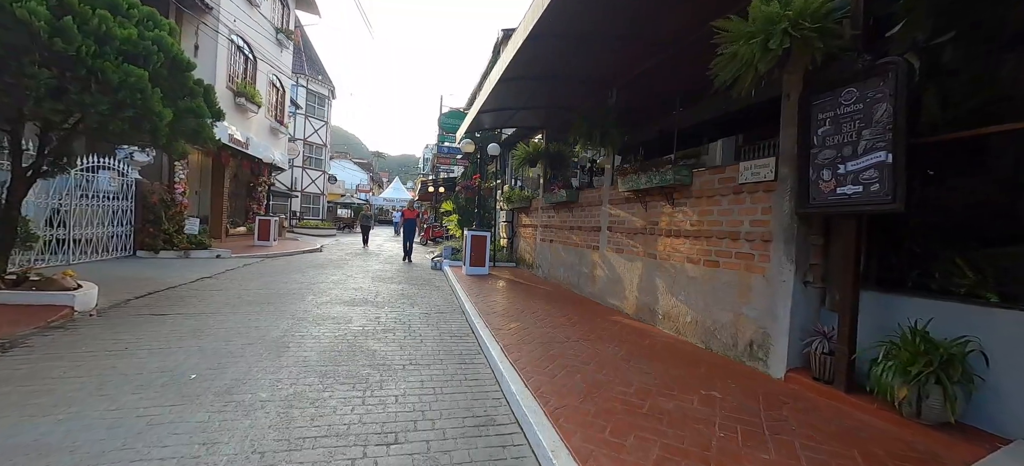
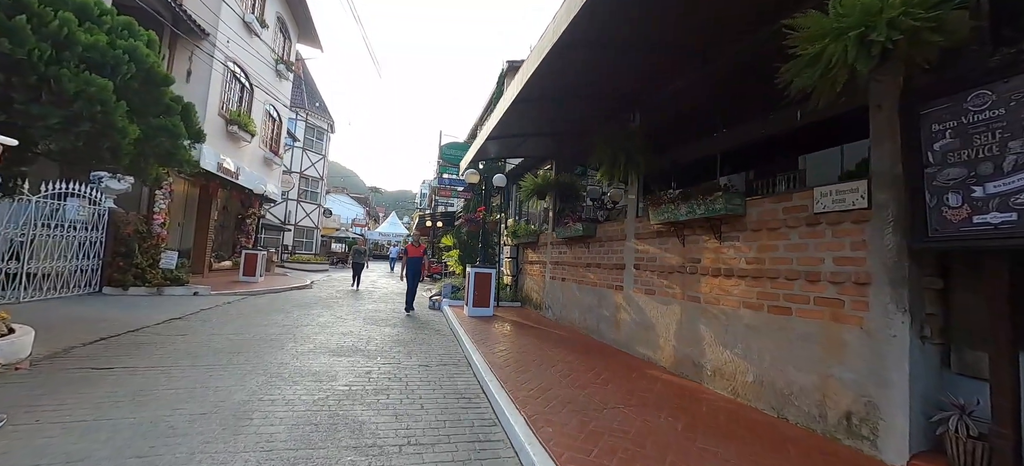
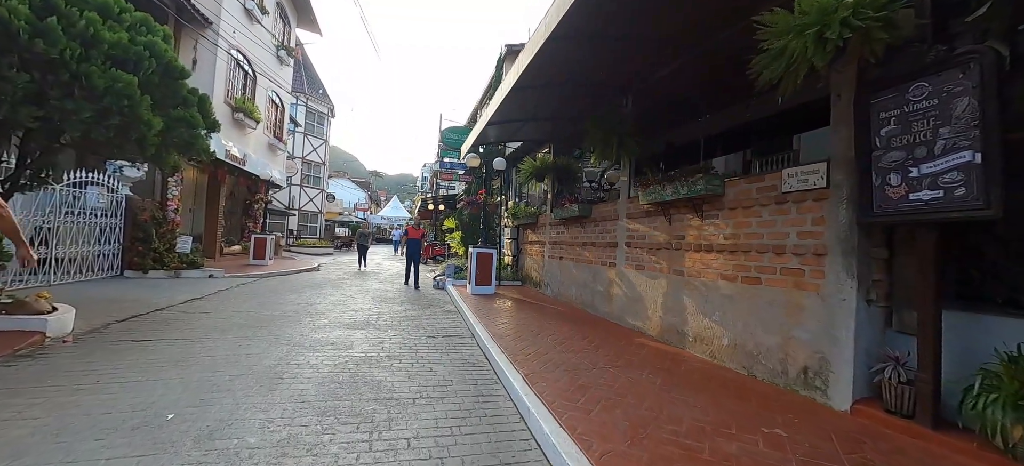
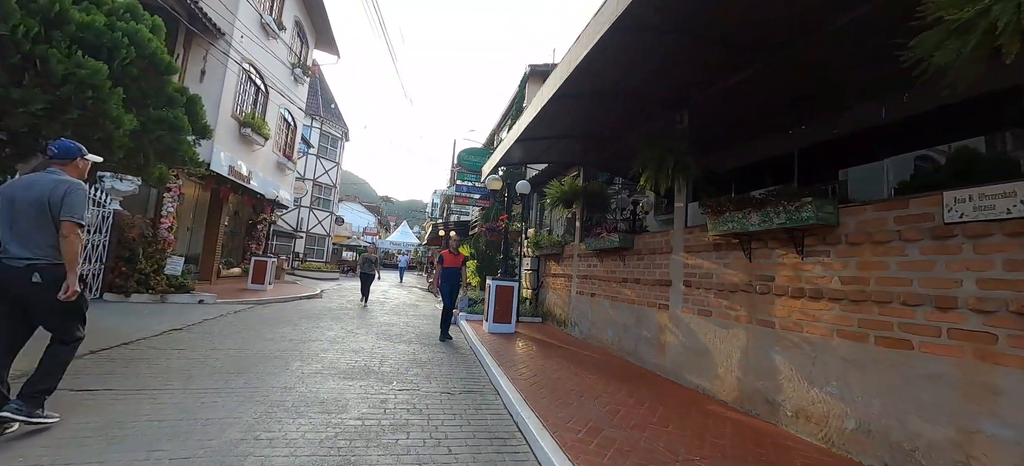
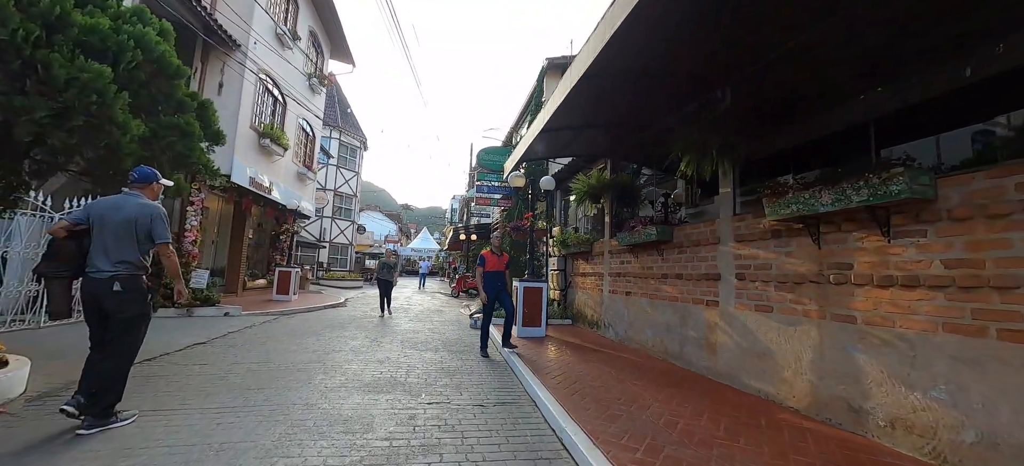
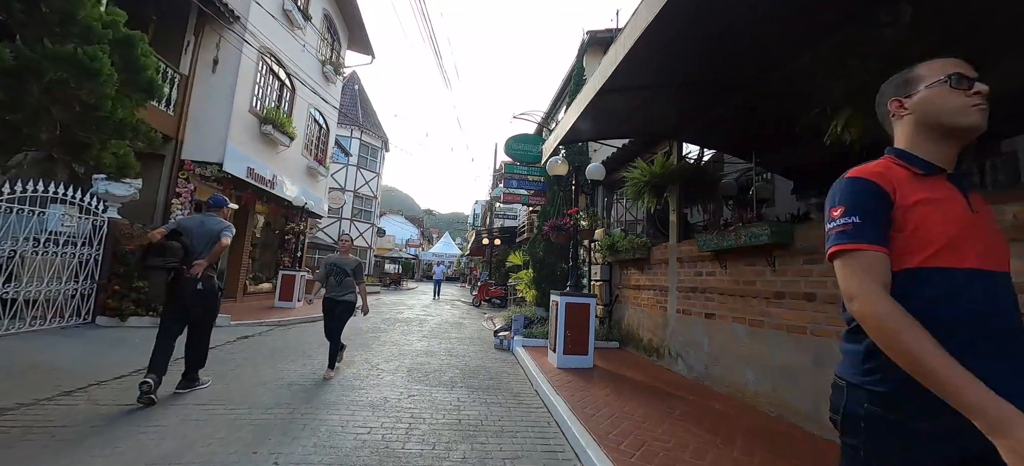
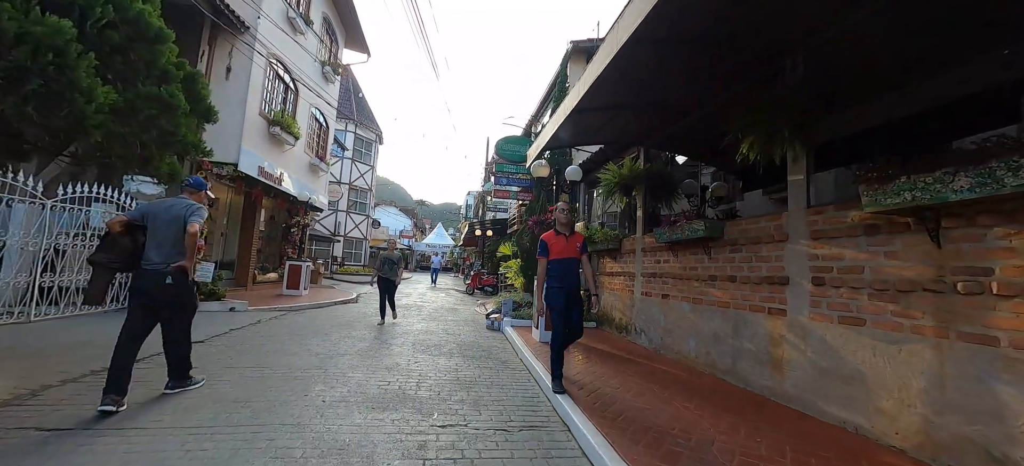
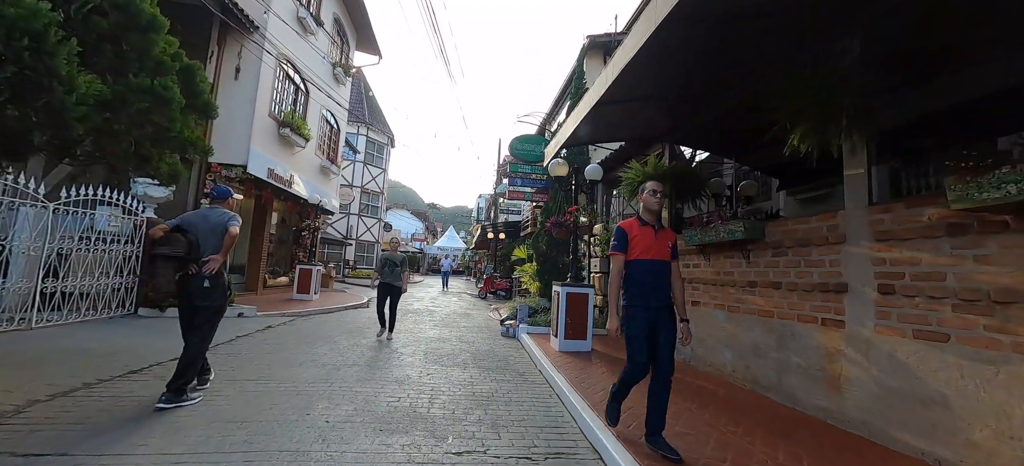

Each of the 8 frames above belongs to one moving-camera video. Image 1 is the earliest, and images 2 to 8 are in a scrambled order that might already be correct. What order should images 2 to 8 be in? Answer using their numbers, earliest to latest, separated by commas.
3, 2, 4, 5, 7, 8, 6
